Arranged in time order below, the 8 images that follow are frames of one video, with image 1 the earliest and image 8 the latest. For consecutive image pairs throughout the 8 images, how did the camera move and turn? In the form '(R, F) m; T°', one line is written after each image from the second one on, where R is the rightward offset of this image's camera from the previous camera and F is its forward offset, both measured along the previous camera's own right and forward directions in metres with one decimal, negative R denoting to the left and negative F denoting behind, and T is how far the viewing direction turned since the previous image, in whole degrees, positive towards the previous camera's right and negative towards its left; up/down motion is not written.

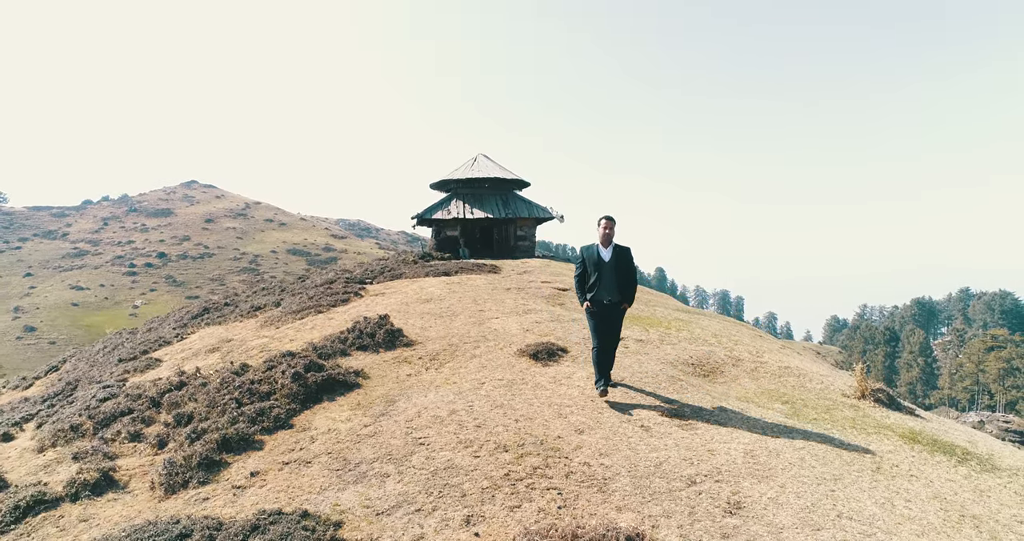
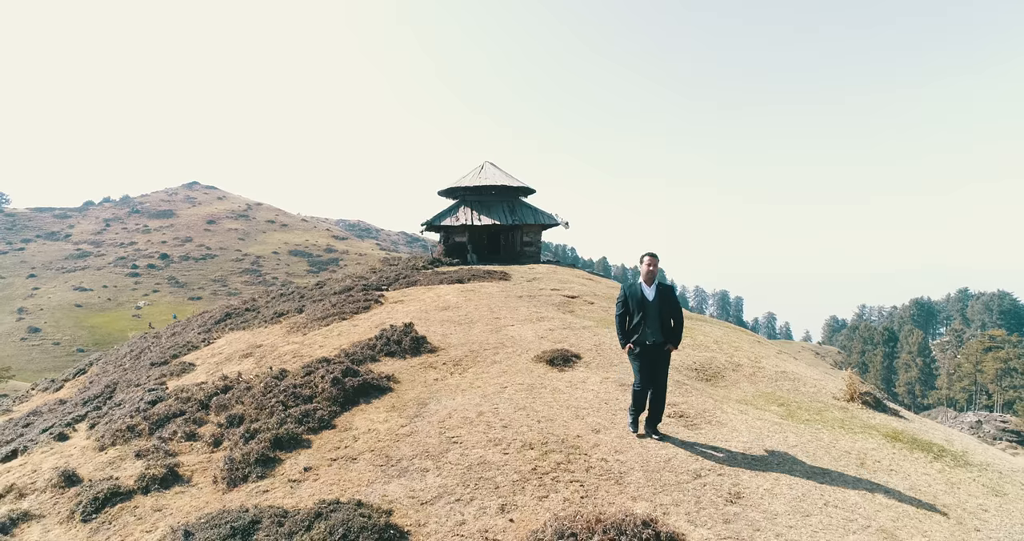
(-0.6, -1.2) m; 0°
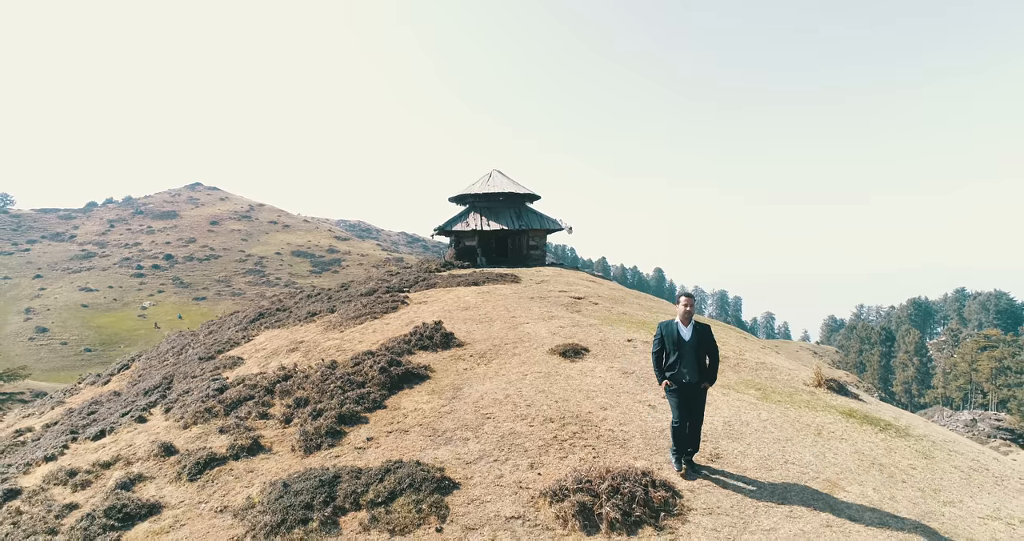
(-0.7, -2.4) m; 0°
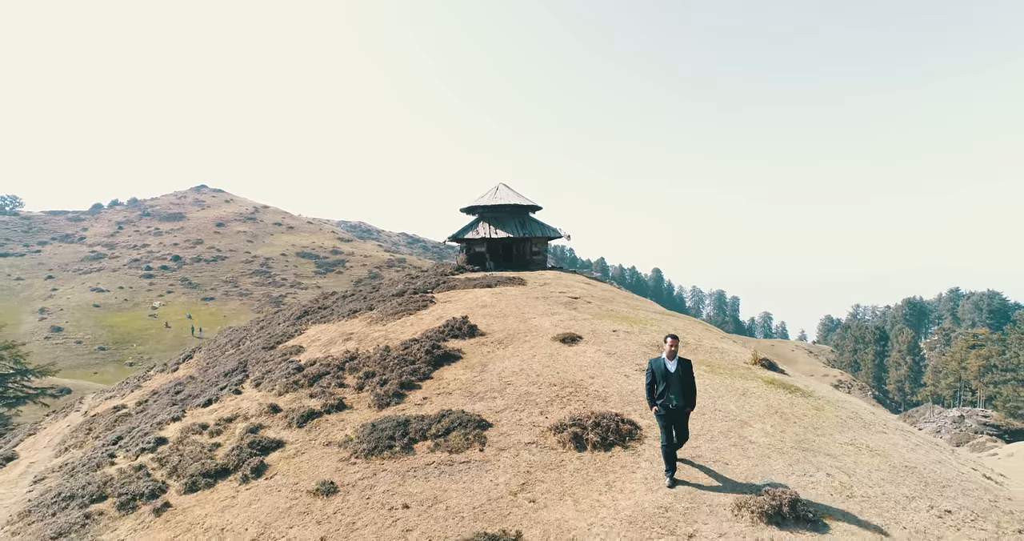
(-0.6, -5.2) m; 0°
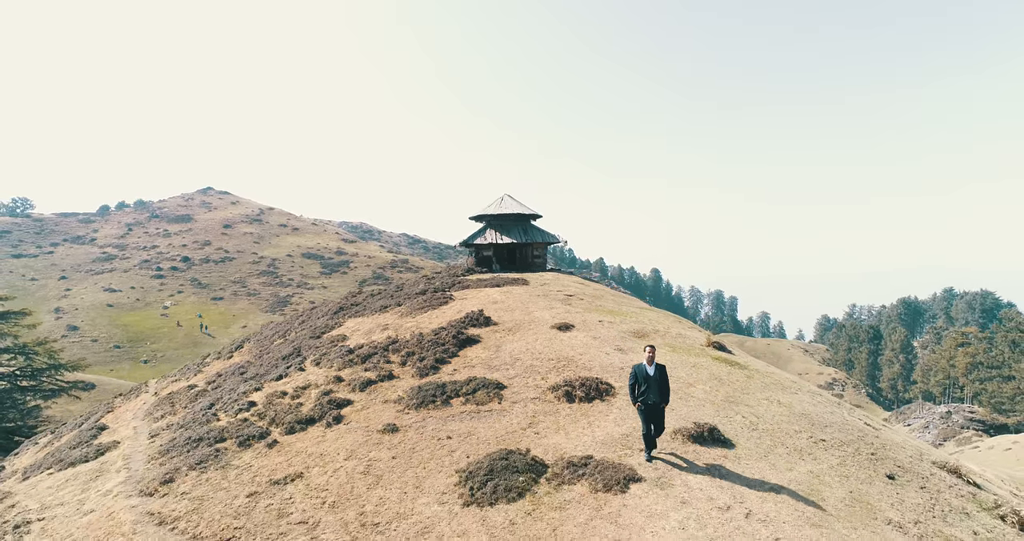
(-0.5, -6.0) m; 0°
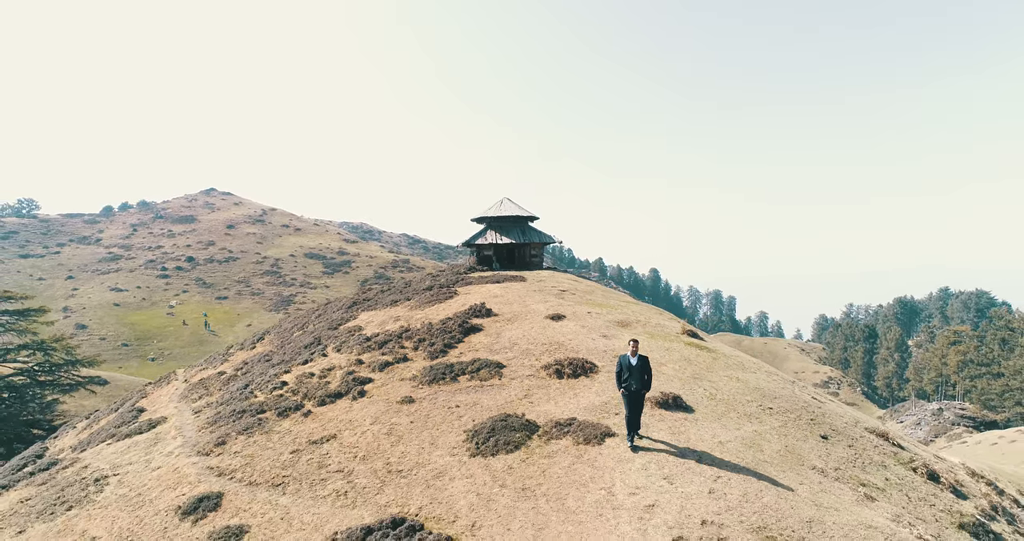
(+0.1, -3.7) m; 0°
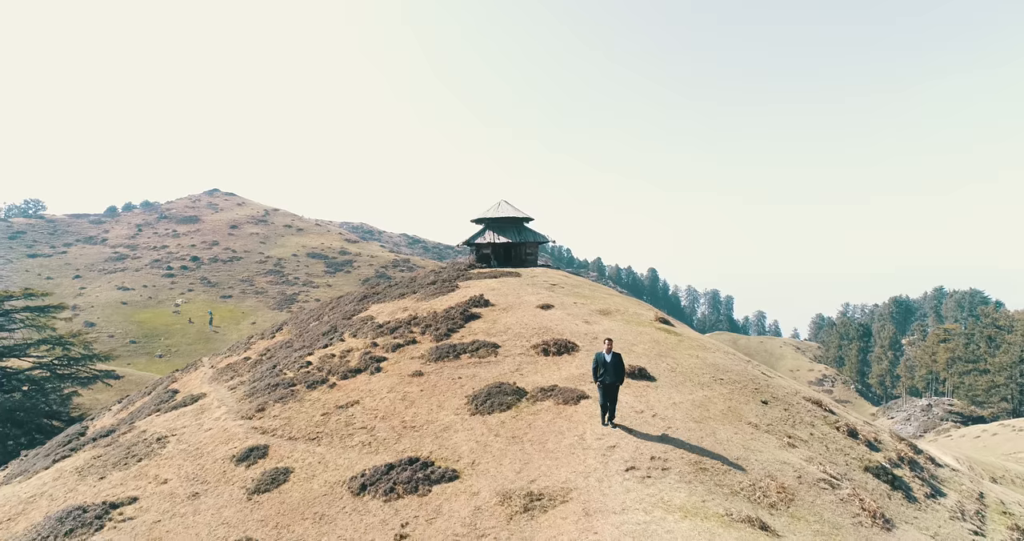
(+0.4, -4.4) m; 0°
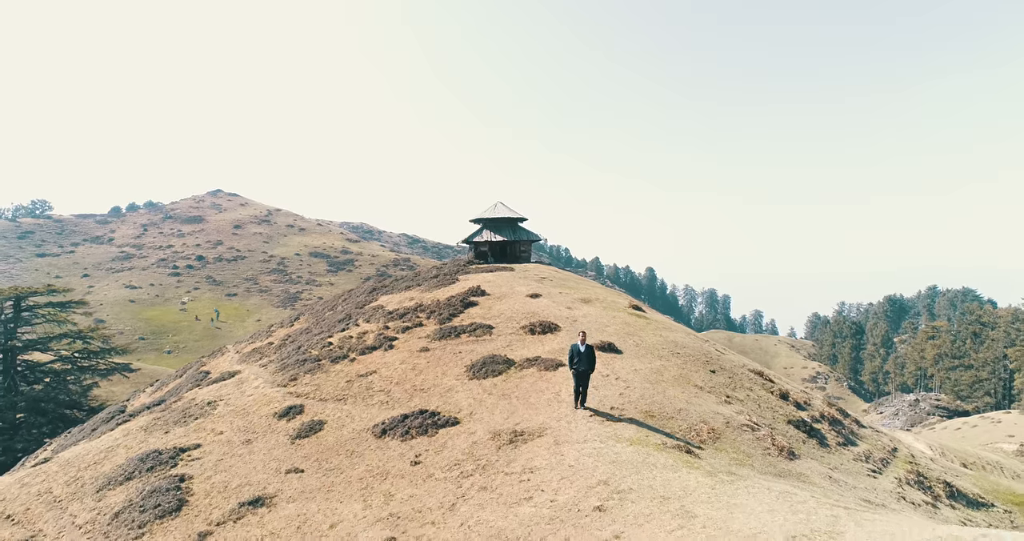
(+0.6, -5.4) m; 0°
